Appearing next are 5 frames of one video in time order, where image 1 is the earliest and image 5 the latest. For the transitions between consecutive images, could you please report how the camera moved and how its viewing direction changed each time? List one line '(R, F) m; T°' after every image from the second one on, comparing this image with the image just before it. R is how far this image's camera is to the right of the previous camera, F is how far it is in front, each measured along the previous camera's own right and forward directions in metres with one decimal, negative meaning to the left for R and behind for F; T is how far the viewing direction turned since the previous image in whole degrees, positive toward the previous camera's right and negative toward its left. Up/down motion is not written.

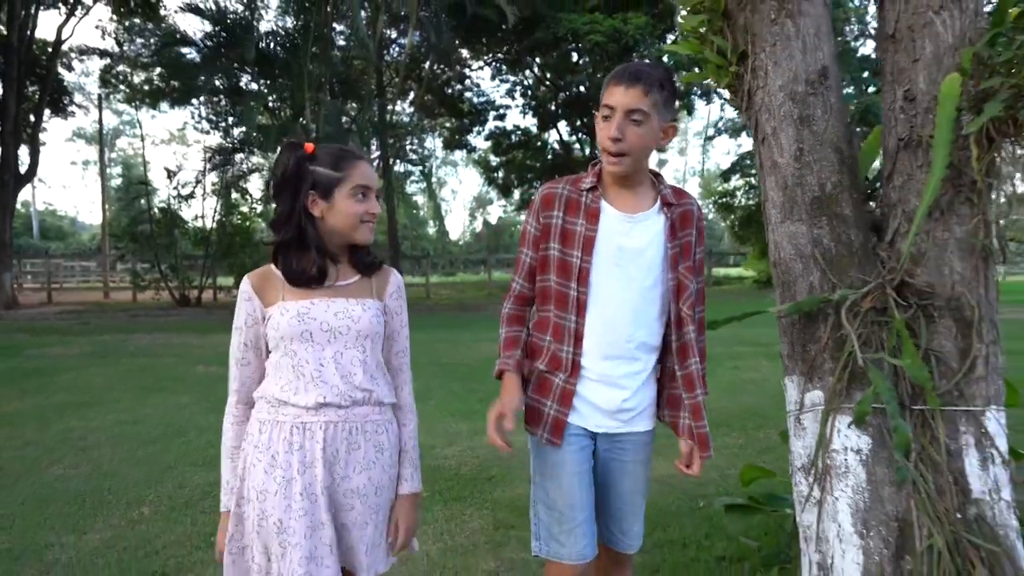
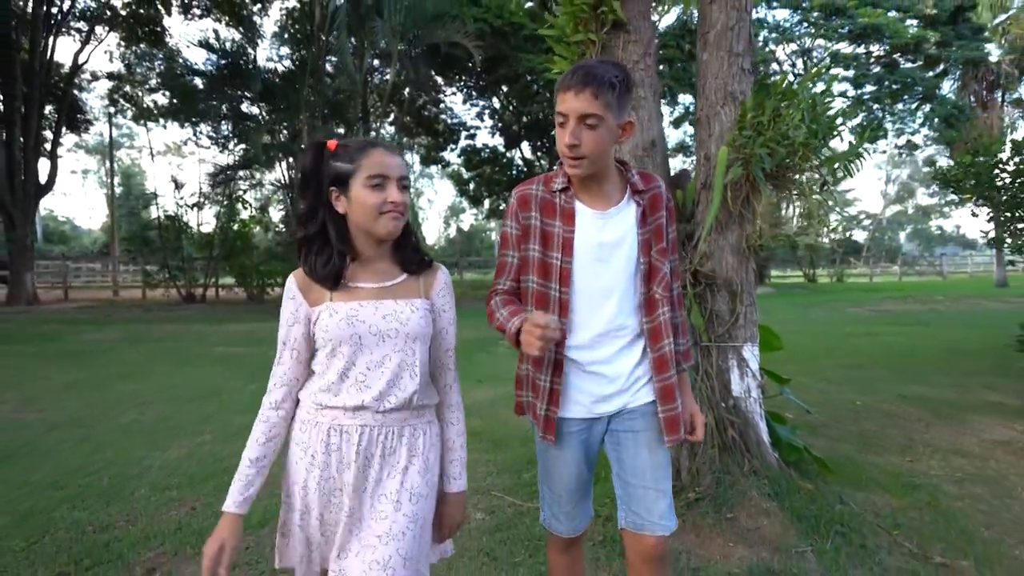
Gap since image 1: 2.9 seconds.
(+0.1, -1.6) m; +2°
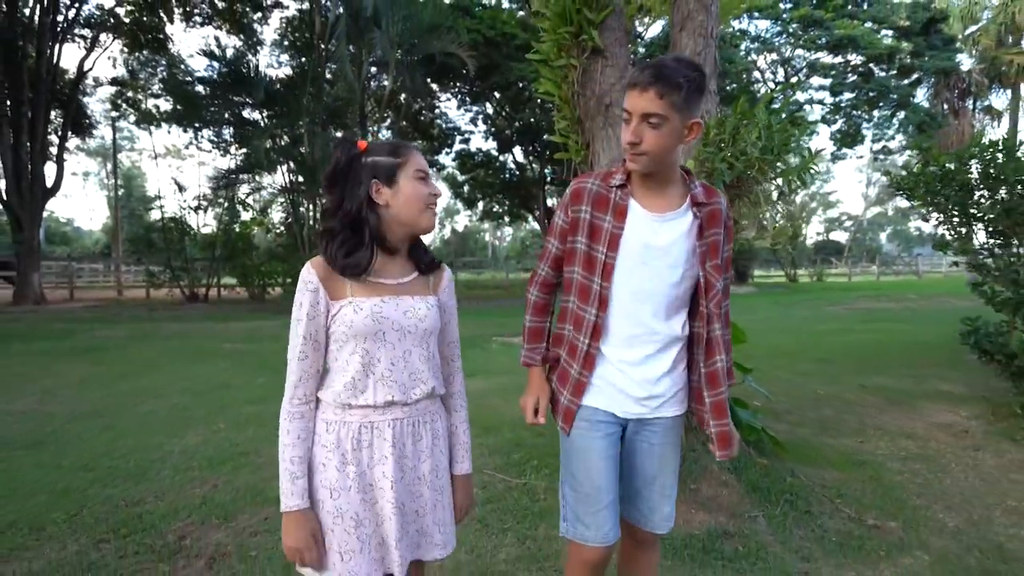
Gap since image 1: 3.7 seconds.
(0.0, -0.5) m; 0°
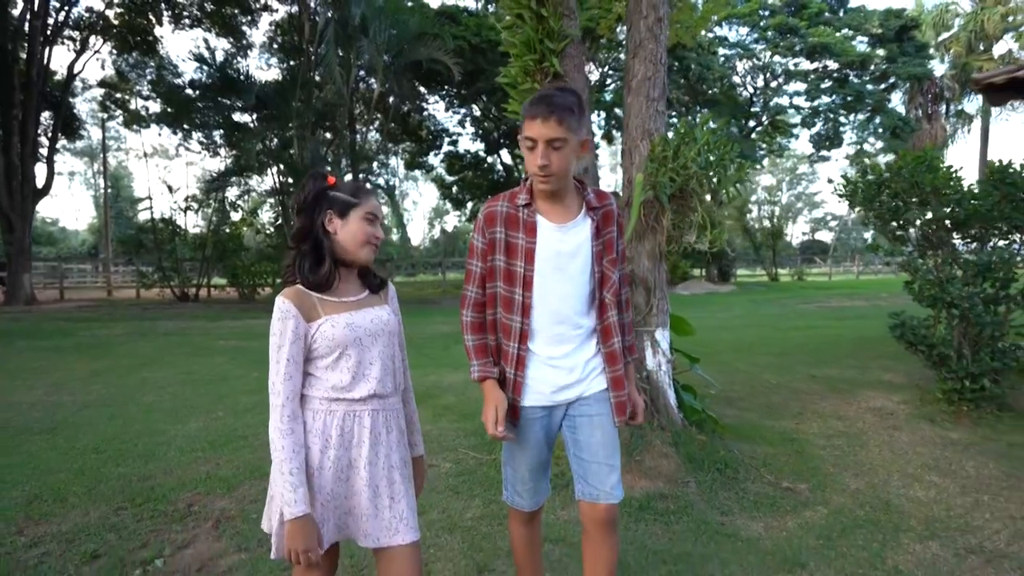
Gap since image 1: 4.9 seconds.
(+0.1, -0.6) m; +1°
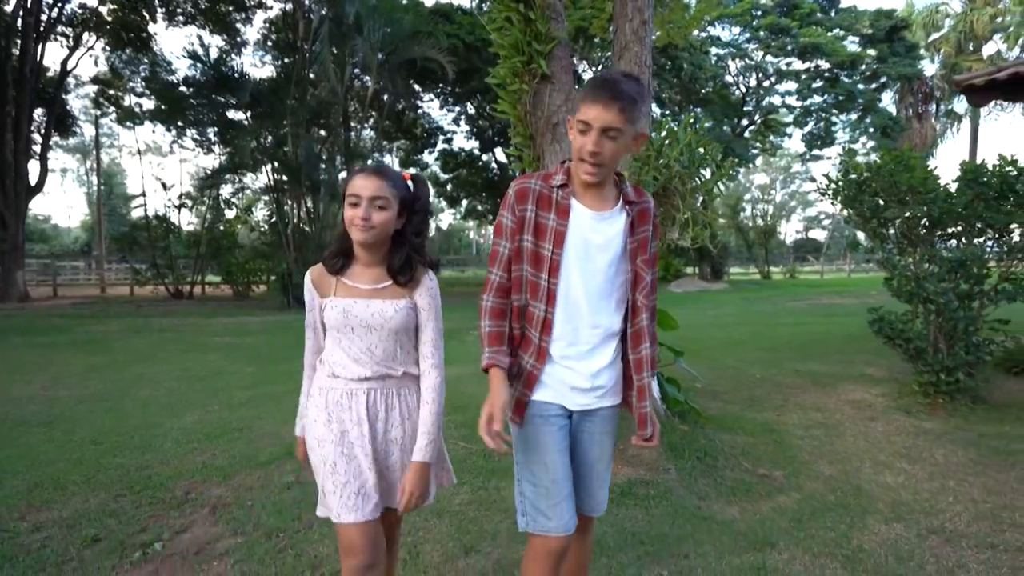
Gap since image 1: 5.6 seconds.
(0.0, -0.2) m; 0°
